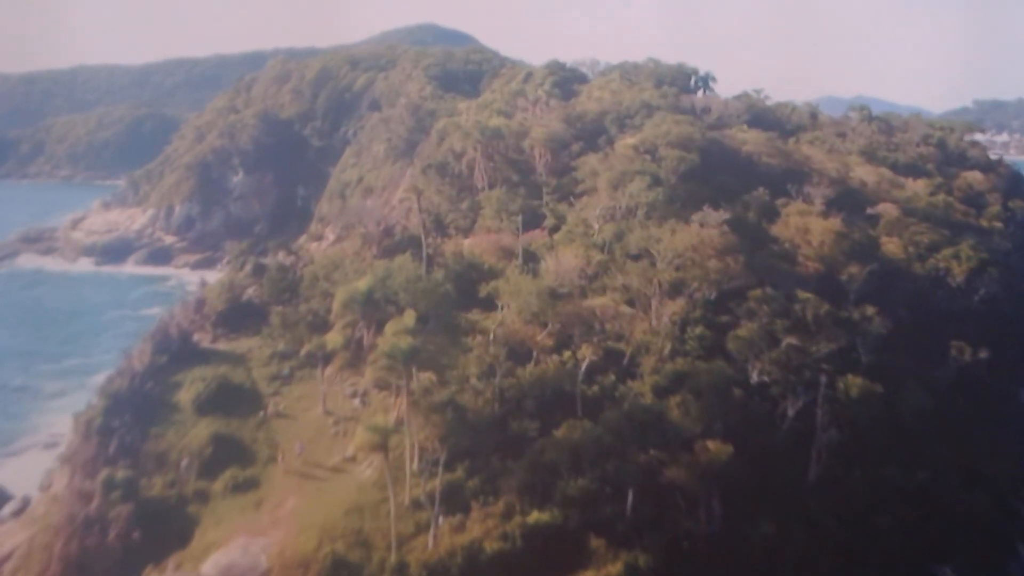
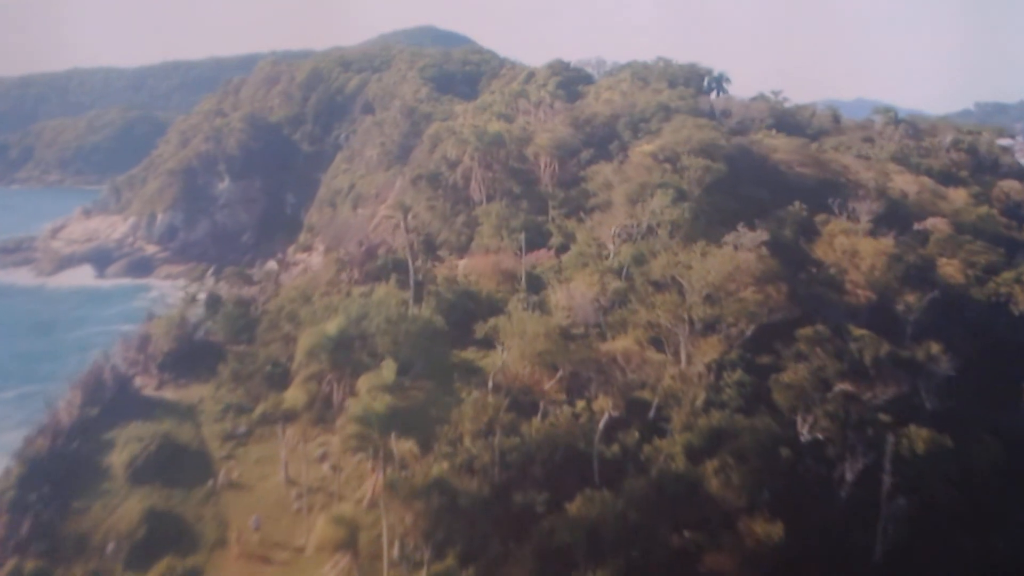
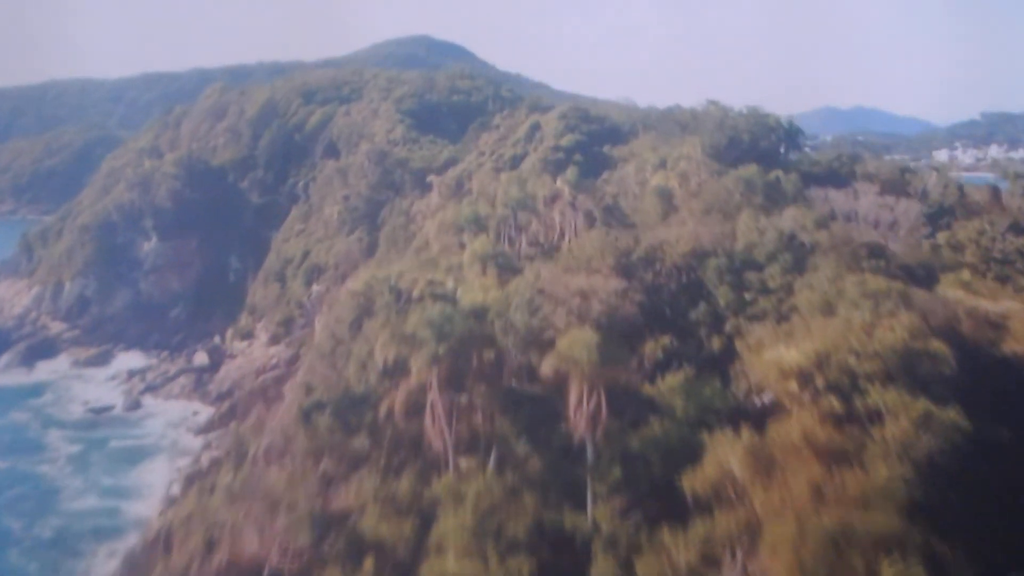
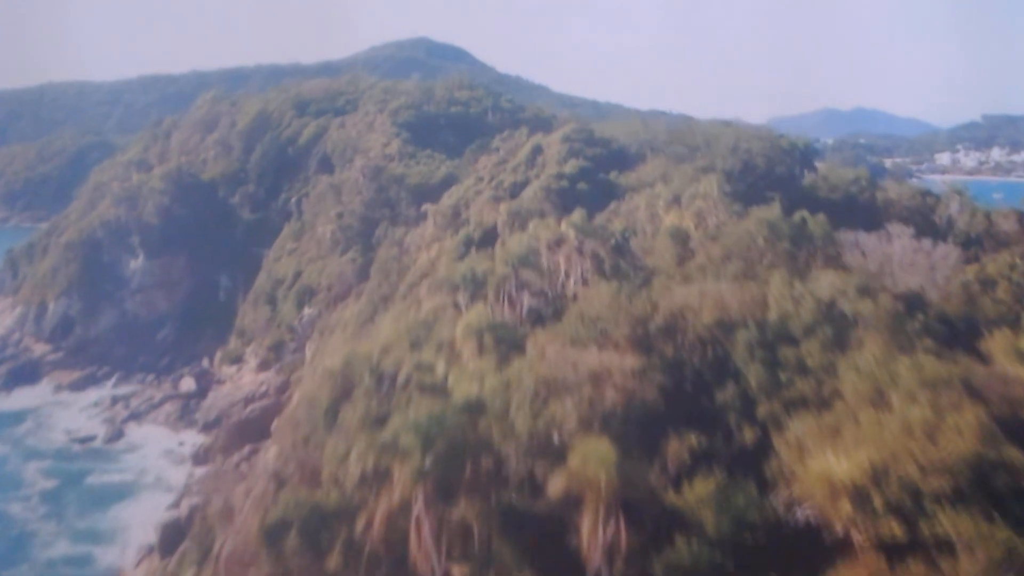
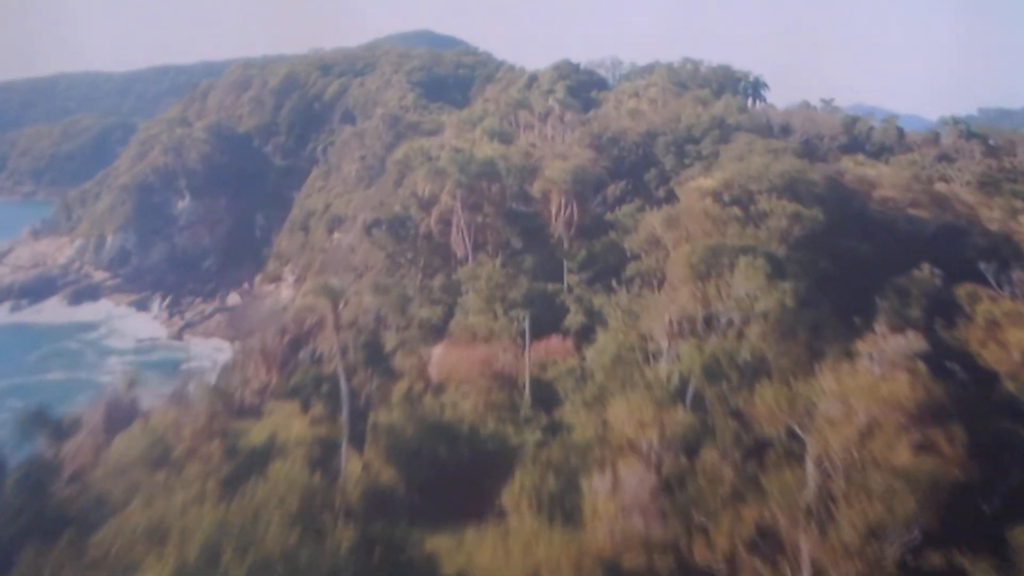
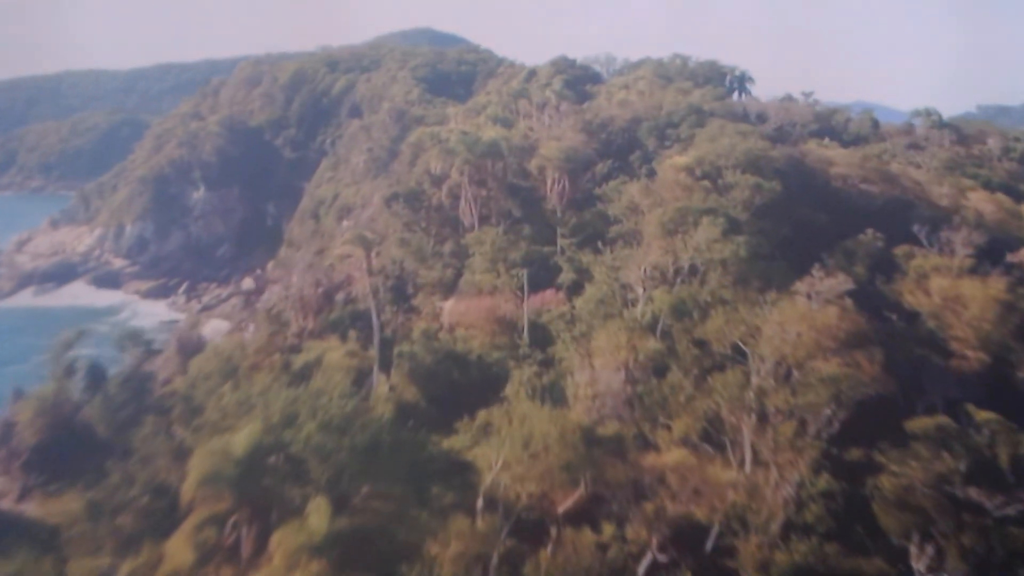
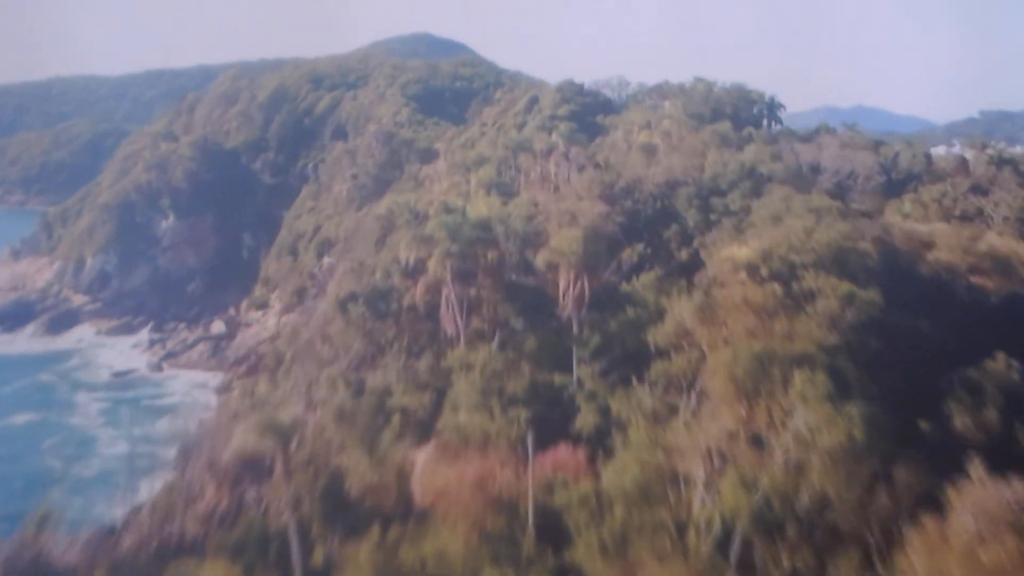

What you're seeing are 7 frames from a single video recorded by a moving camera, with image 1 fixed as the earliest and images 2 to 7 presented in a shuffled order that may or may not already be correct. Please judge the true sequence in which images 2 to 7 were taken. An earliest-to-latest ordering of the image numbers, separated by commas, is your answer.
2, 6, 5, 7, 3, 4
